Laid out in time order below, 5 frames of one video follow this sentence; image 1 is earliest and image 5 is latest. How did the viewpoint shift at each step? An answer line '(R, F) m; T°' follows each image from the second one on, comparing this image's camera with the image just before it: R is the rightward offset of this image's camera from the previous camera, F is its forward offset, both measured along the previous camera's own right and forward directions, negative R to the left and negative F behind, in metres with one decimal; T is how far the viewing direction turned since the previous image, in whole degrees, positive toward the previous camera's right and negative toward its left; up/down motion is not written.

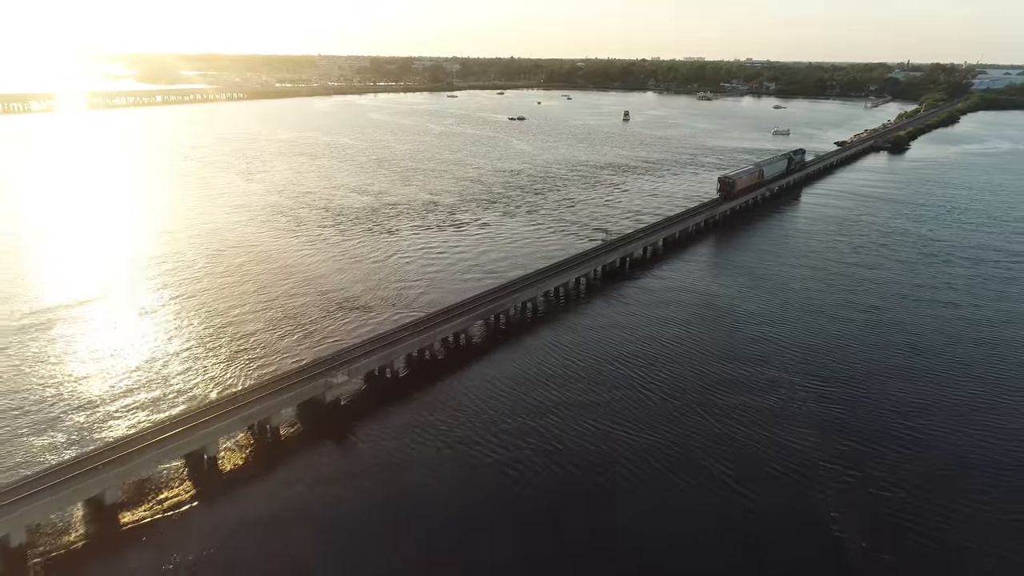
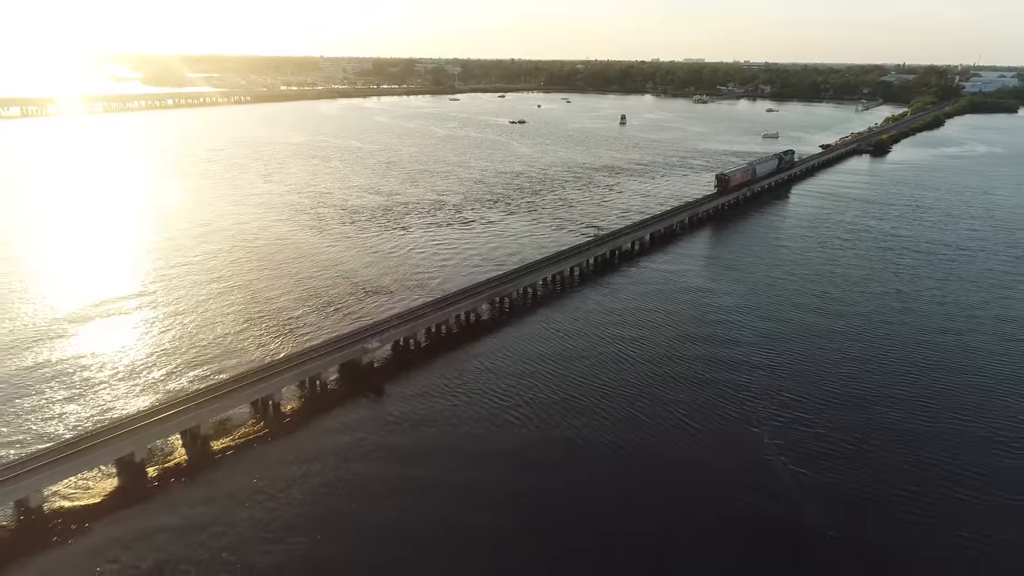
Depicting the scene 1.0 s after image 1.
(0.0, -1.9) m; 0°
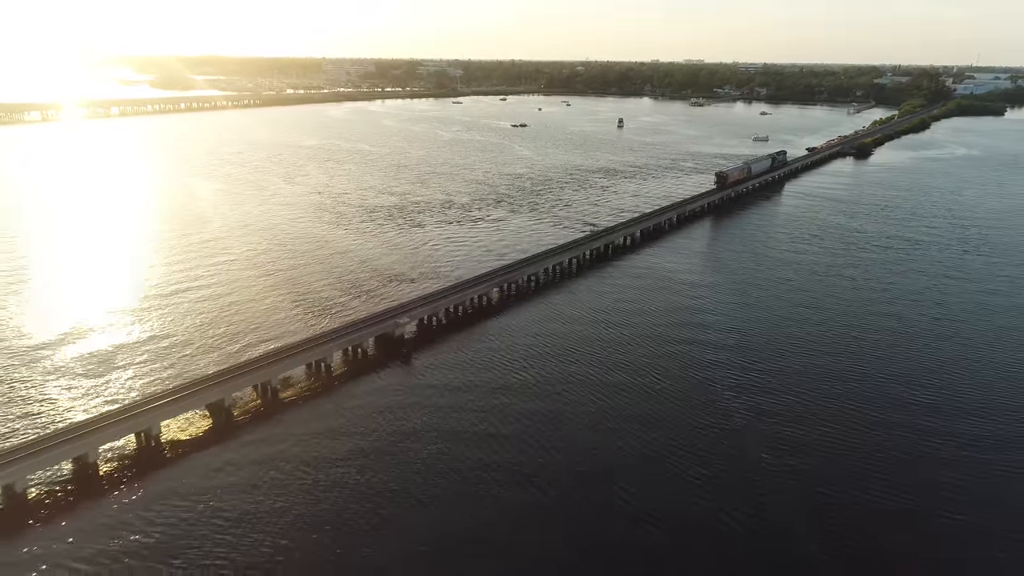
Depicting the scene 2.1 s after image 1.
(-0.1, -2.1) m; 0°
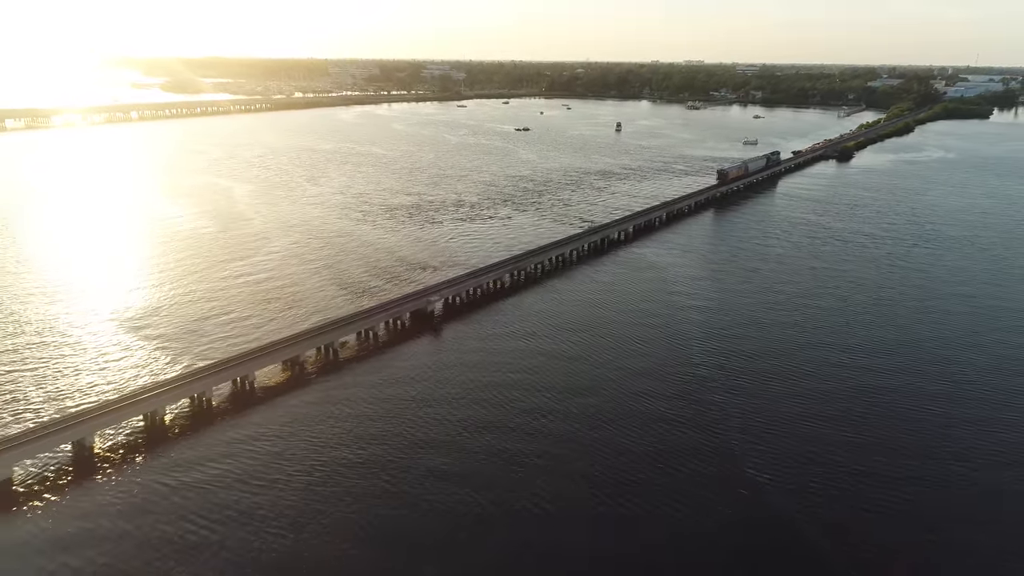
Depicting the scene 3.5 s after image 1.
(-0.3, -2.7) m; 0°
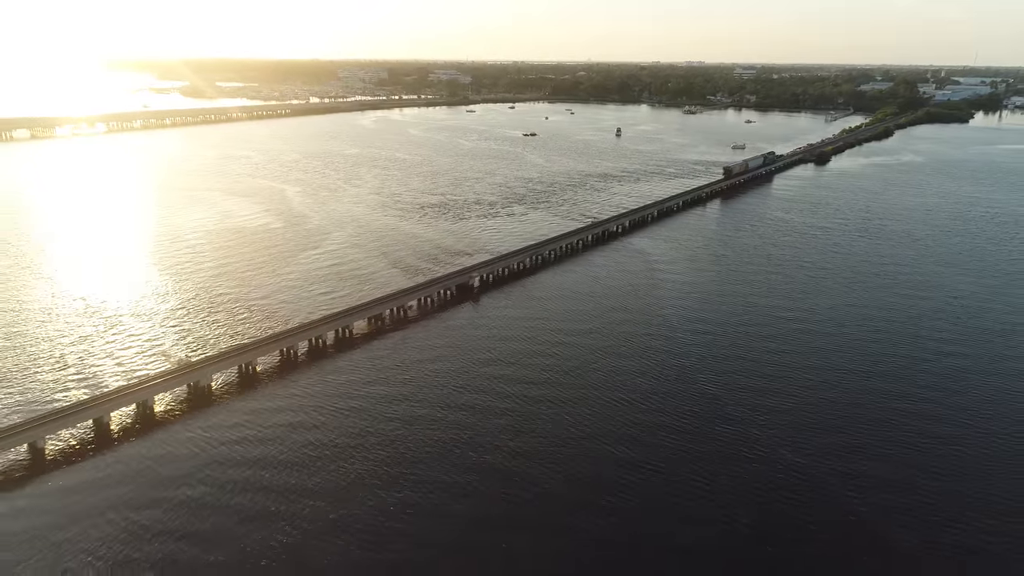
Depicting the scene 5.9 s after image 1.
(-0.7, -4.6) m; 0°
